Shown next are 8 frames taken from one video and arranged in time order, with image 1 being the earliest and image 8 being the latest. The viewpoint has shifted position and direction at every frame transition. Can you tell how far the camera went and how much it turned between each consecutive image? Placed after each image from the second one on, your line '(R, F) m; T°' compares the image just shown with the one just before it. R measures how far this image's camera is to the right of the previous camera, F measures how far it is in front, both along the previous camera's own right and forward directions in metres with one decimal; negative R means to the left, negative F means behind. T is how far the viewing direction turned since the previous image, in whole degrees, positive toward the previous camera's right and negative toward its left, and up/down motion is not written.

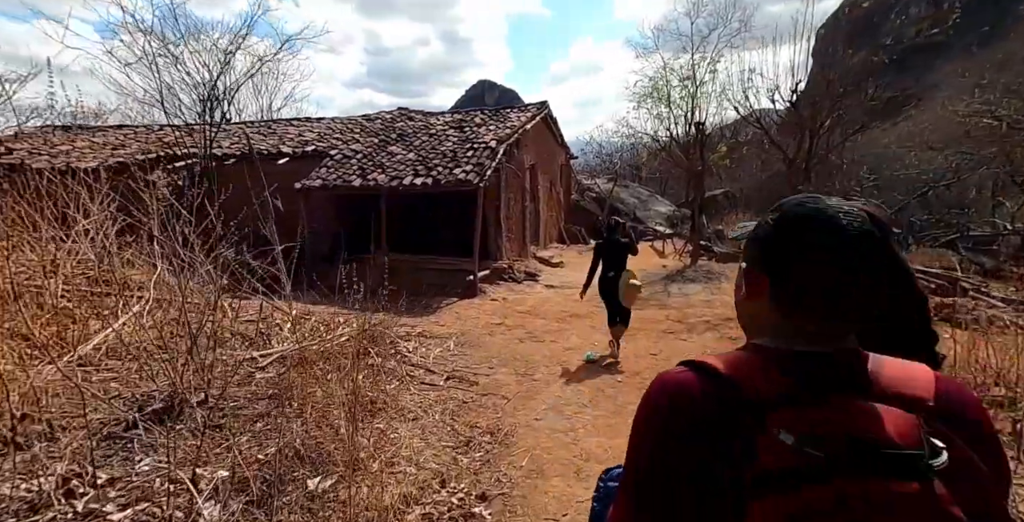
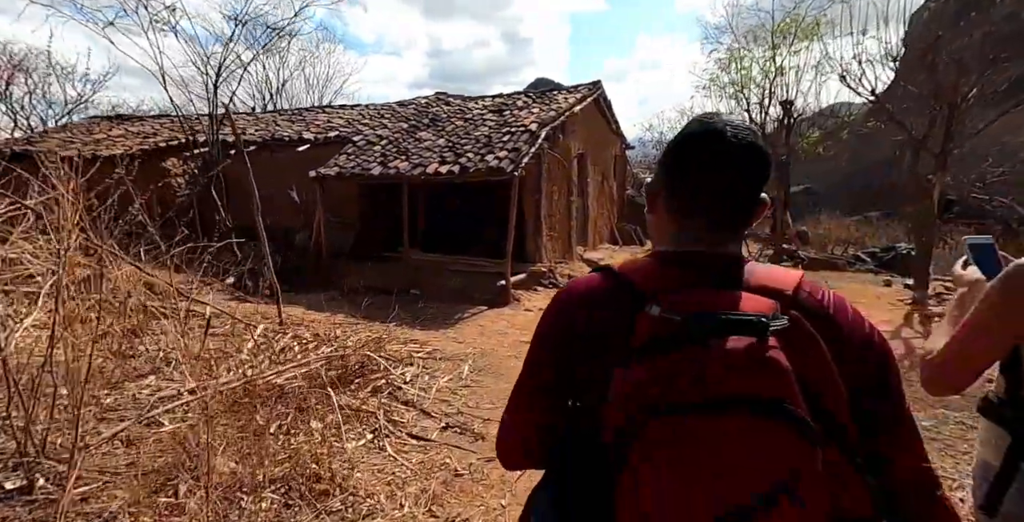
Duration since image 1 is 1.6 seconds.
(+0.2, +1.5) m; -5°
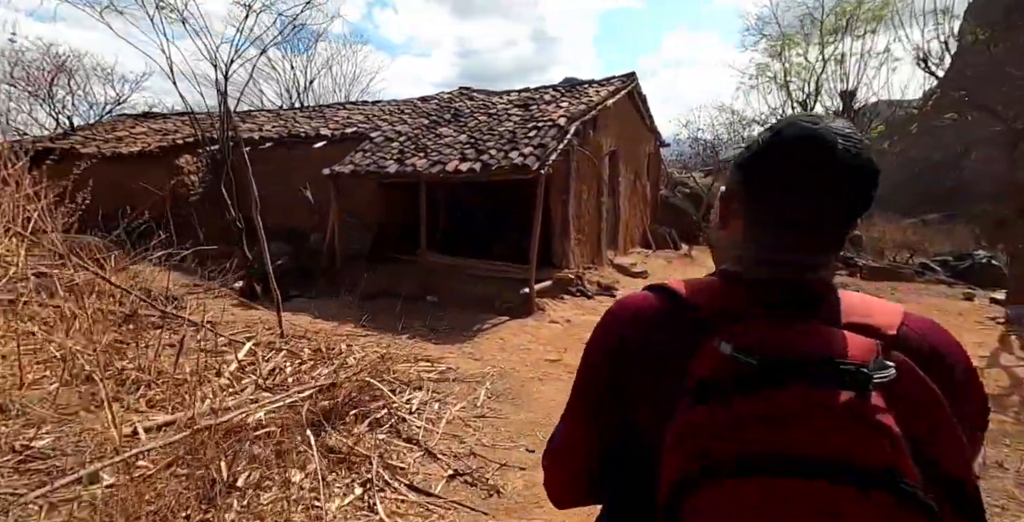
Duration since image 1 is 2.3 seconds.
(0.0, +0.7) m; -3°
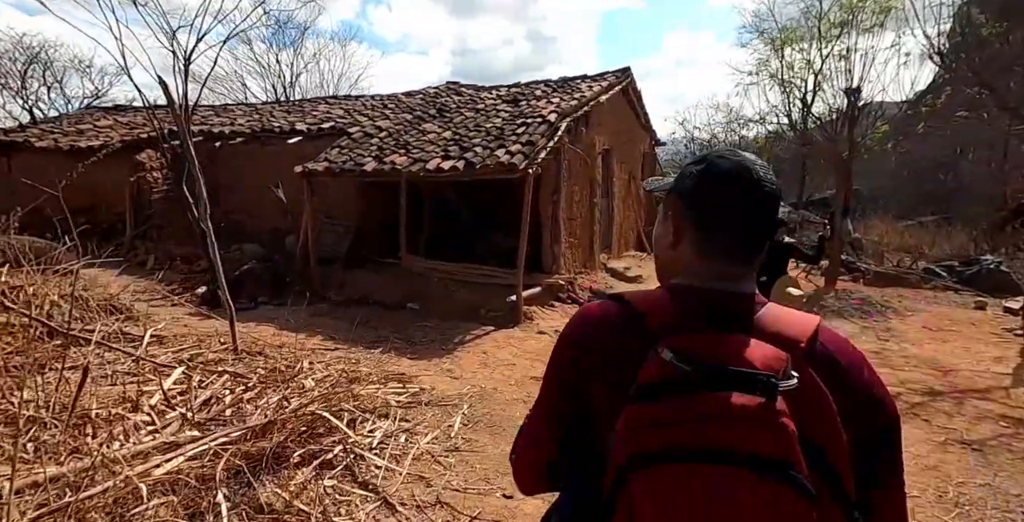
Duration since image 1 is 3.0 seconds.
(+0.1, +0.6) m; +1°
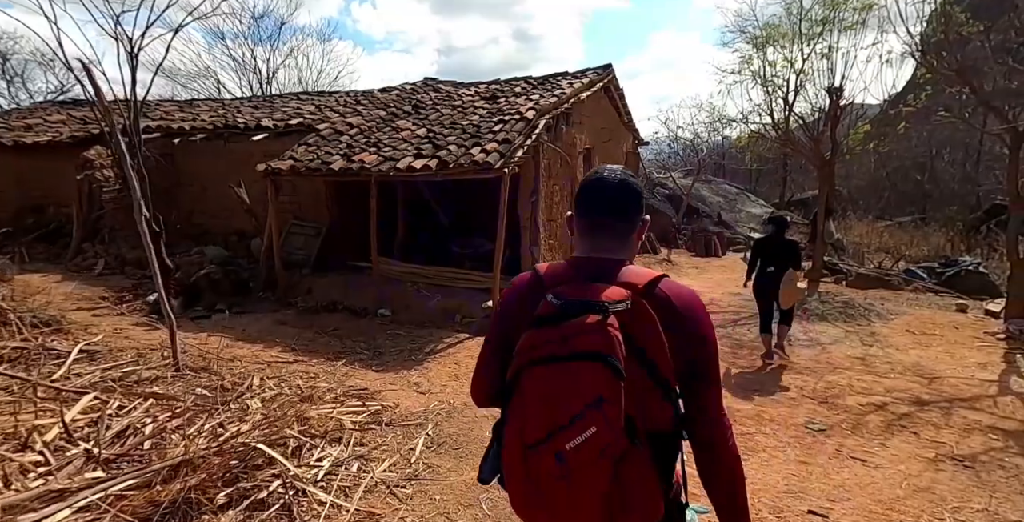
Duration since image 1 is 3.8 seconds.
(+0.1, +0.3) m; +2°
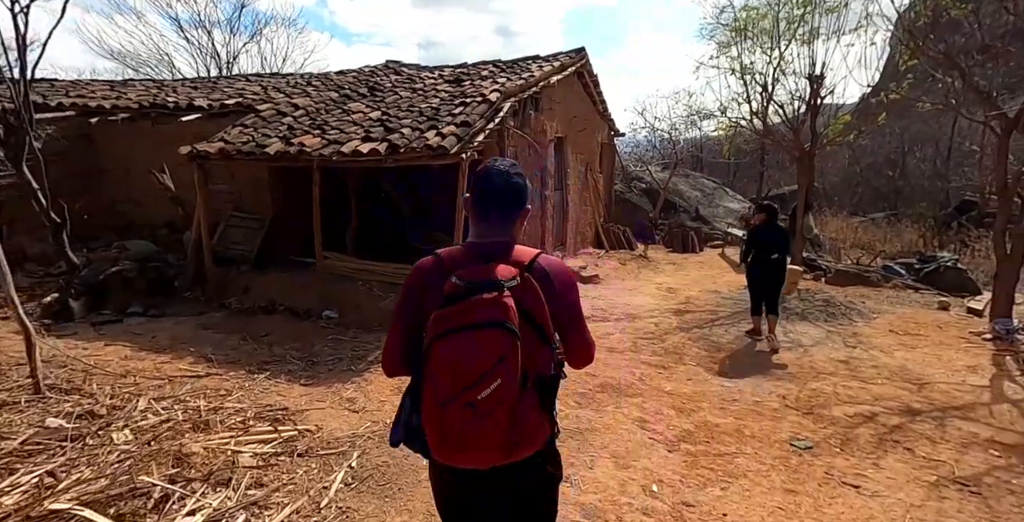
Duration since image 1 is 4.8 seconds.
(+0.3, +0.7) m; +2°
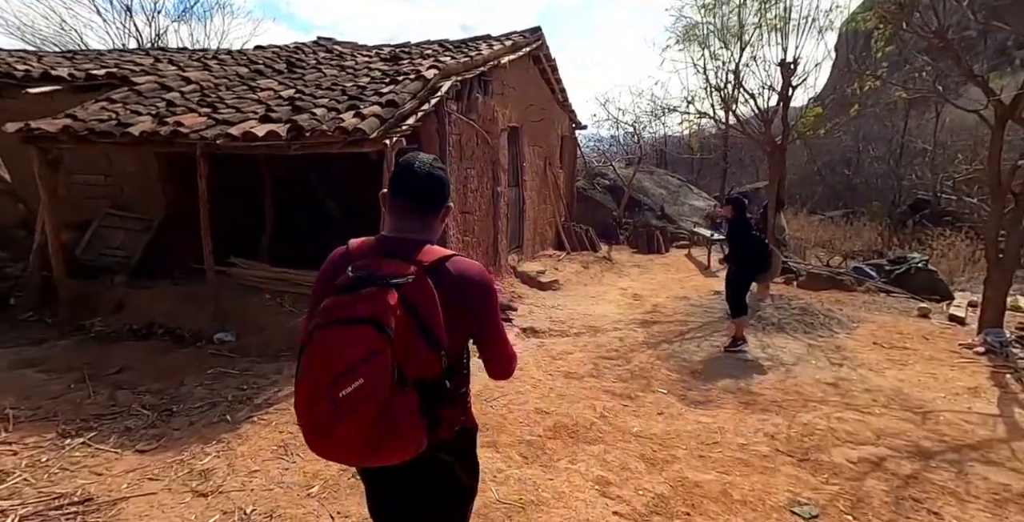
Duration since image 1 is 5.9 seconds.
(+0.3, +1.2) m; +4°
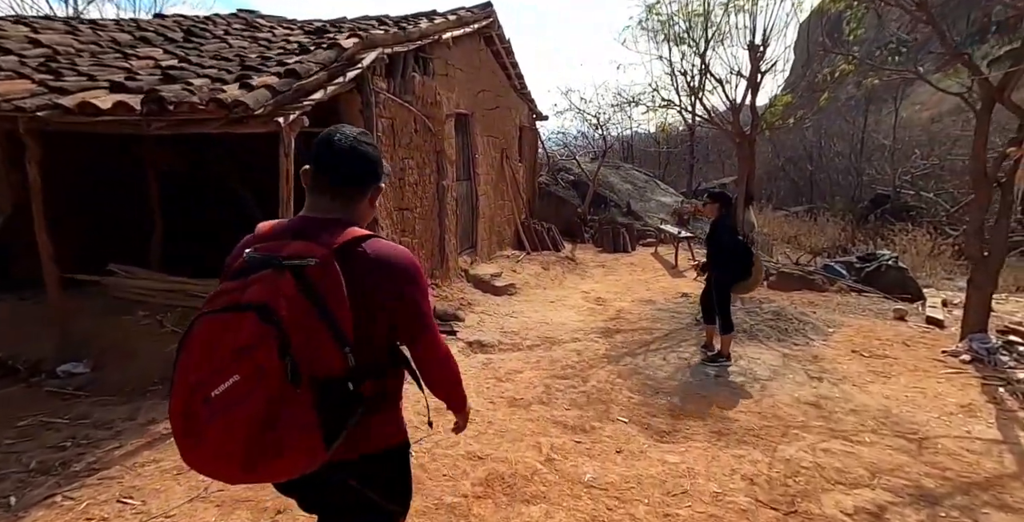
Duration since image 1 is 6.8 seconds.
(+0.4, +1.0) m; +3°
